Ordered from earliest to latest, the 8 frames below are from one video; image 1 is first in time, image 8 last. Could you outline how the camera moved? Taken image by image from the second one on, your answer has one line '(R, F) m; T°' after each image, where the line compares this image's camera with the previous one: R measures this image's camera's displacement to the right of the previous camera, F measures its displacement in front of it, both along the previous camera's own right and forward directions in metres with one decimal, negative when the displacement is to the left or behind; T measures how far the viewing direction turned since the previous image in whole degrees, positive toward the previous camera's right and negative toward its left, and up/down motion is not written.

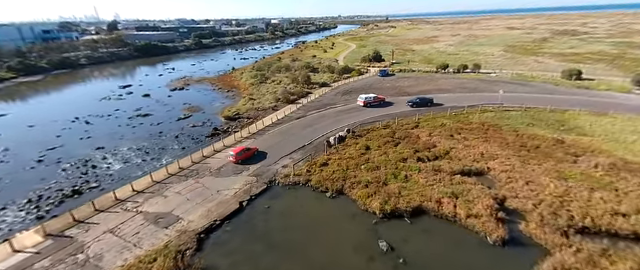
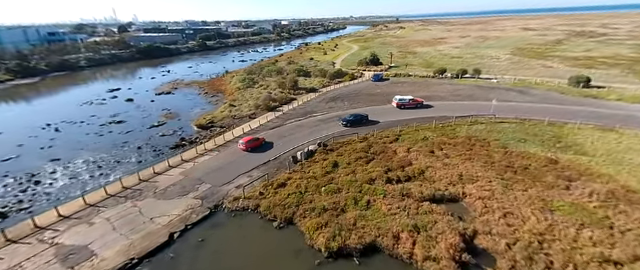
(+3.9, +2.2) m; -1°
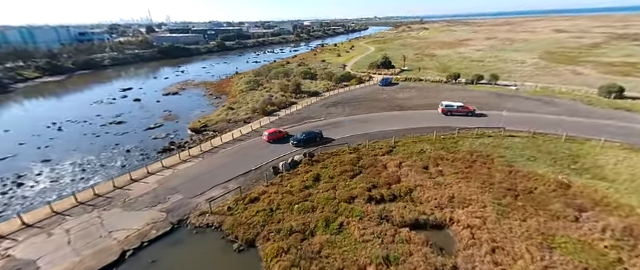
(+3.0, +1.5) m; -4°
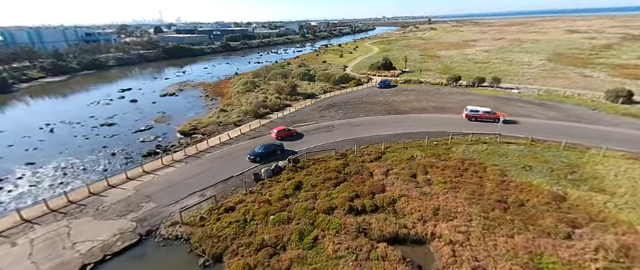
(+1.9, +0.8) m; -1°
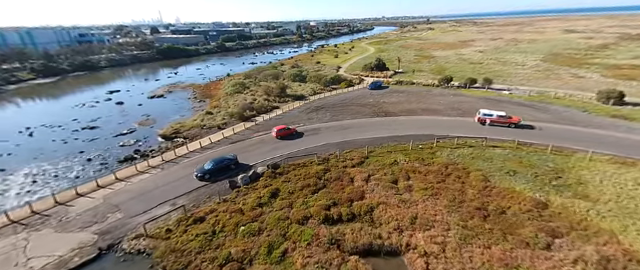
(+1.7, +0.7) m; 0°
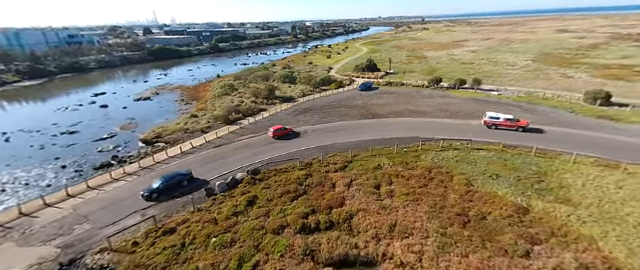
(+1.3, +0.5) m; +1°
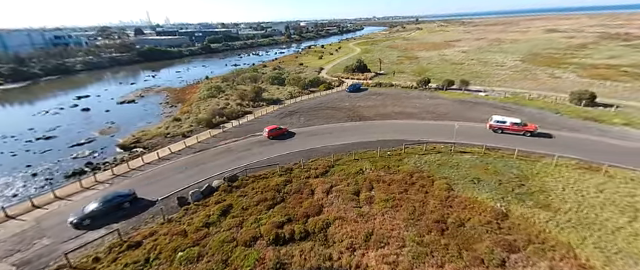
(+1.4, +0.5) m; +1°
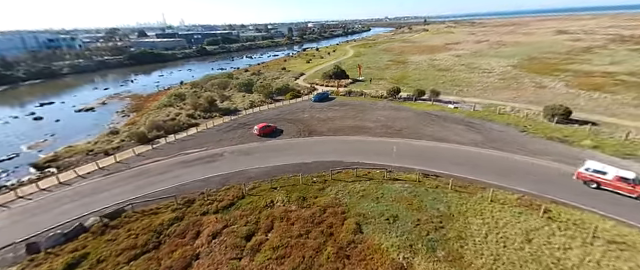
(+8.1, +2.9) m; -1°
